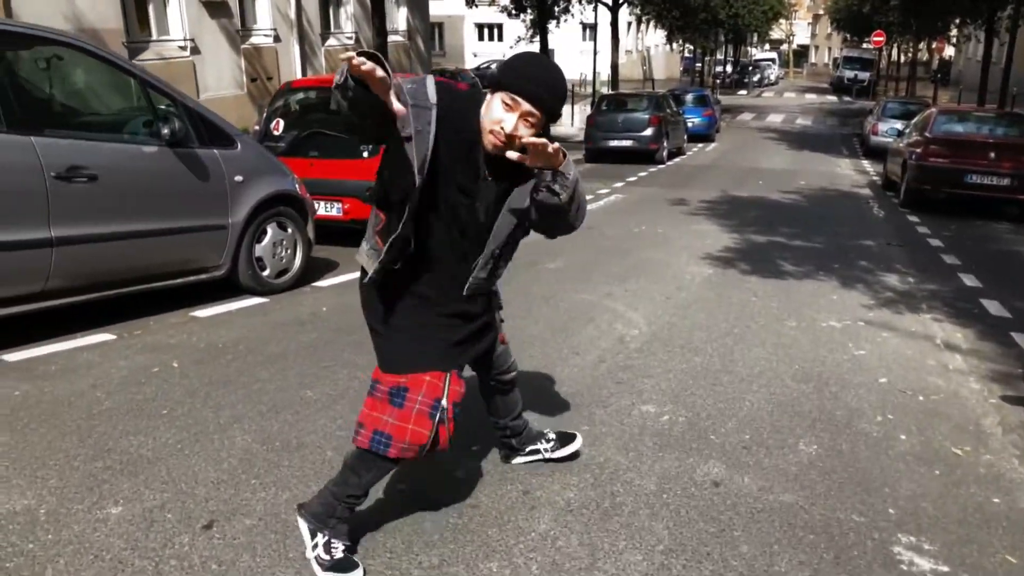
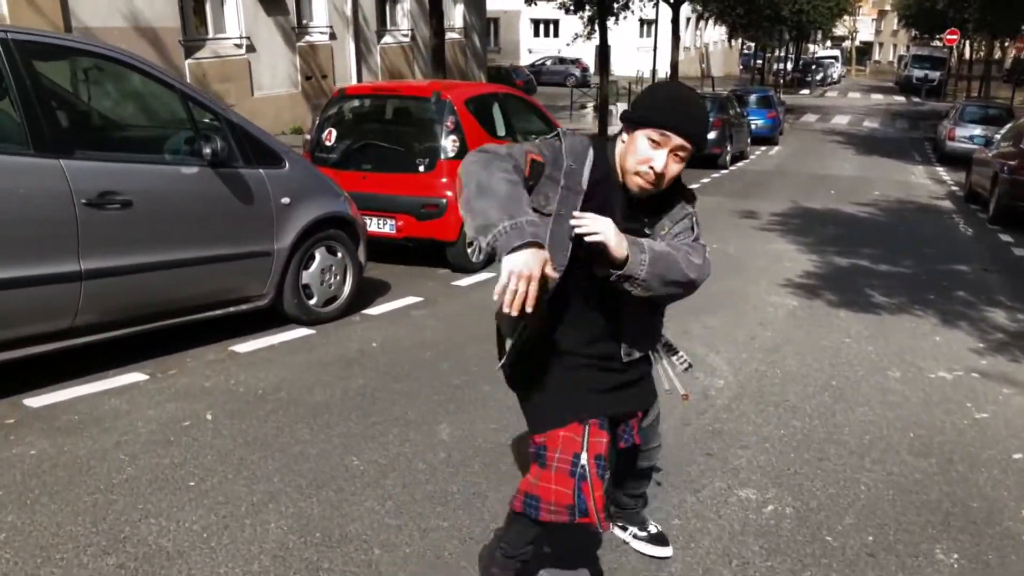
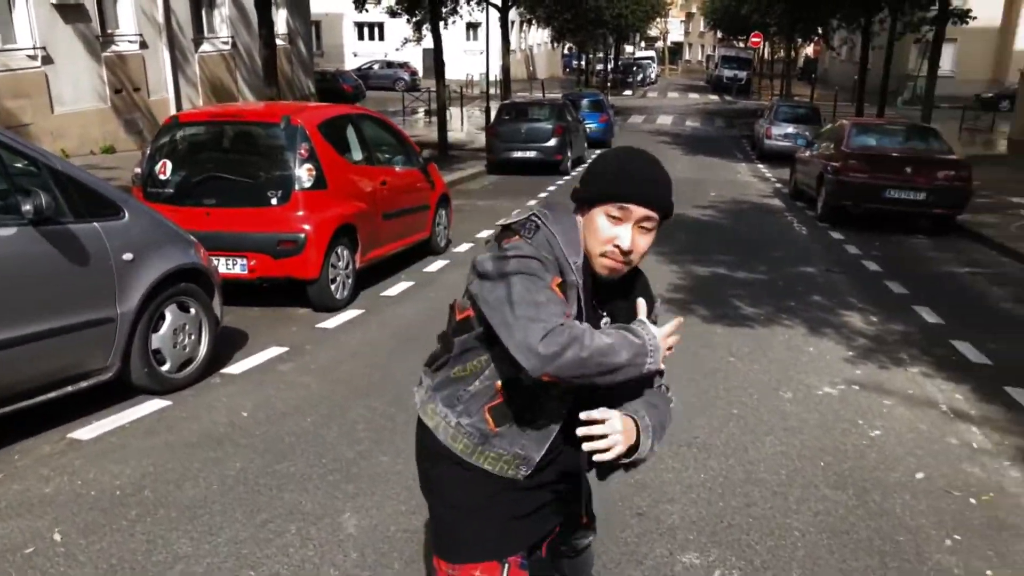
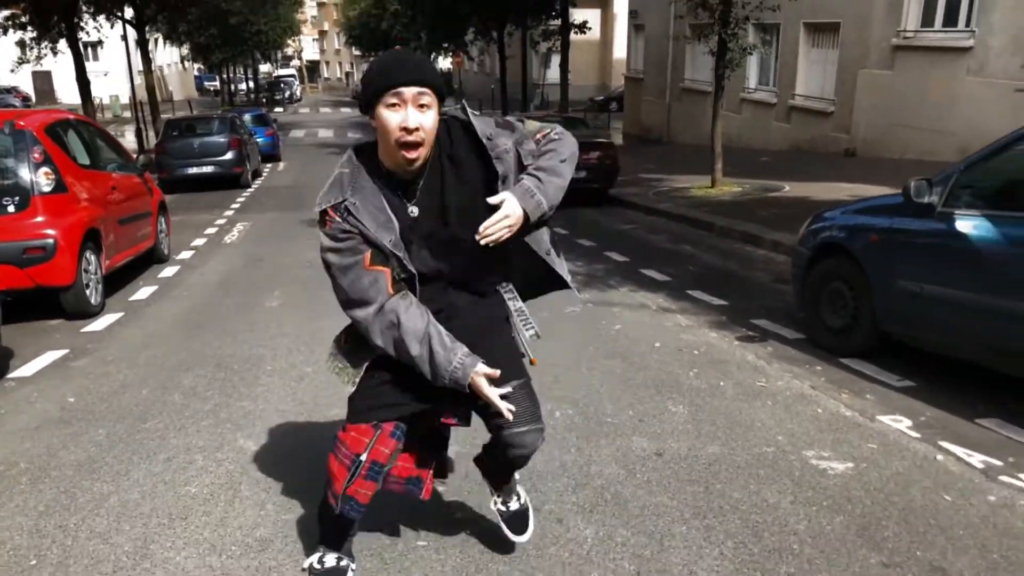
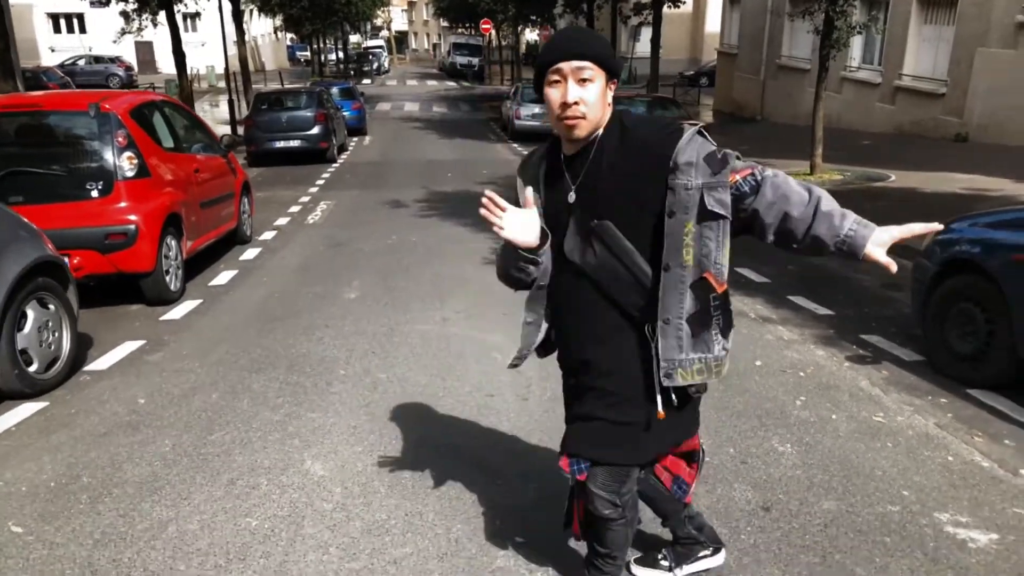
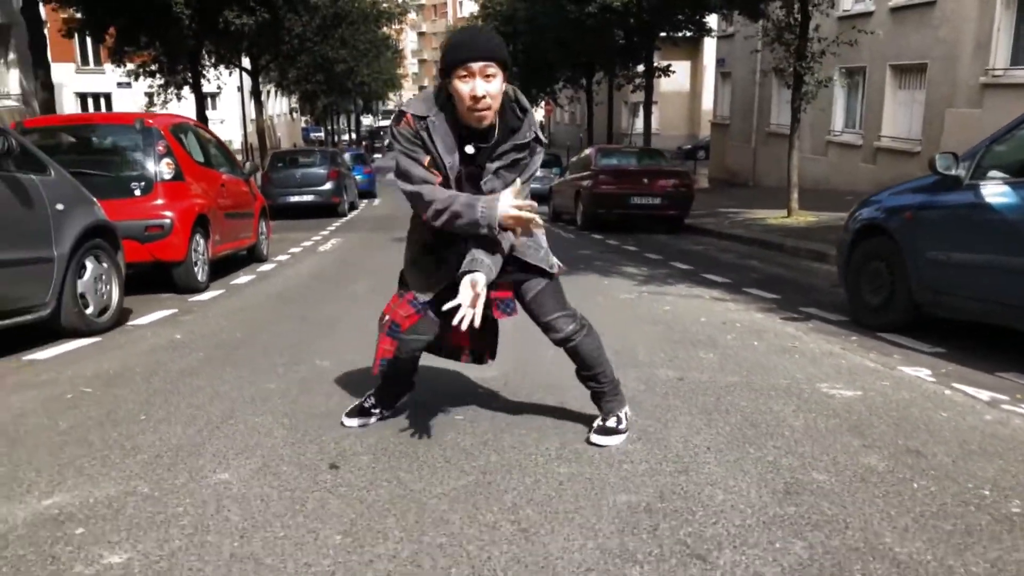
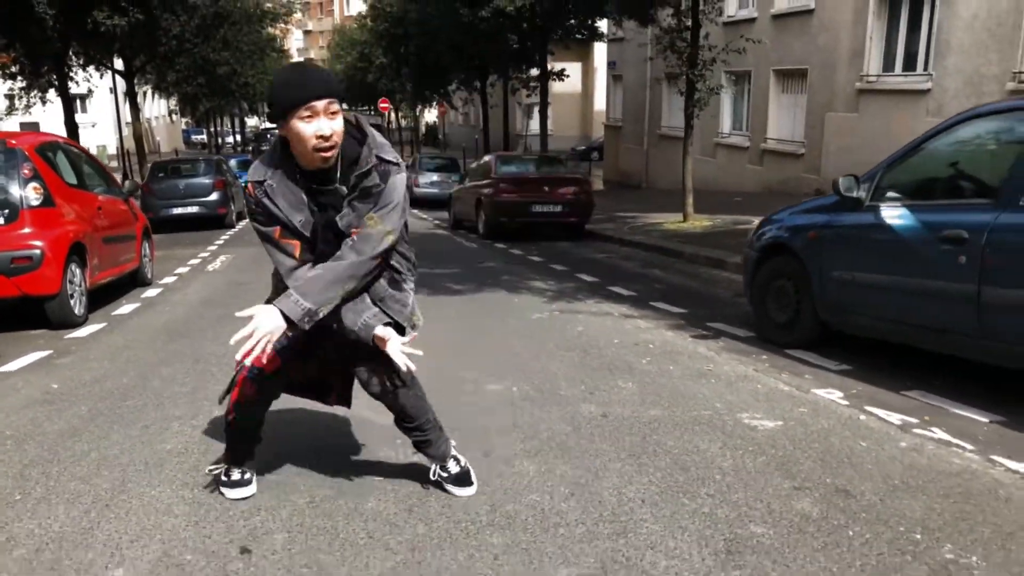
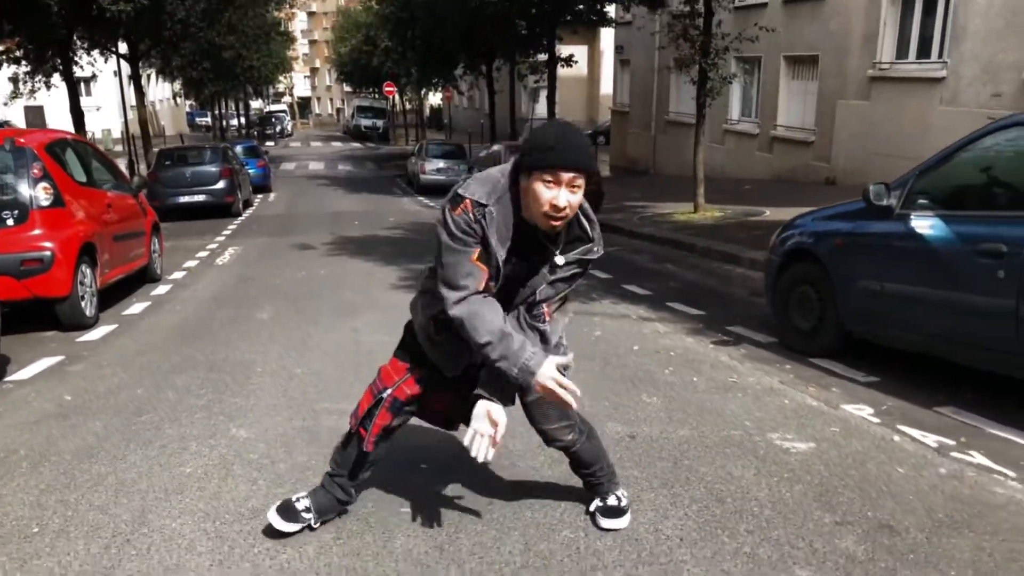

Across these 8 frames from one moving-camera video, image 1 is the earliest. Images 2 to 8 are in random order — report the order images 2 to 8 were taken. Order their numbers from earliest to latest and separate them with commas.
2, 3, 5, 4, 8, 7, 6
